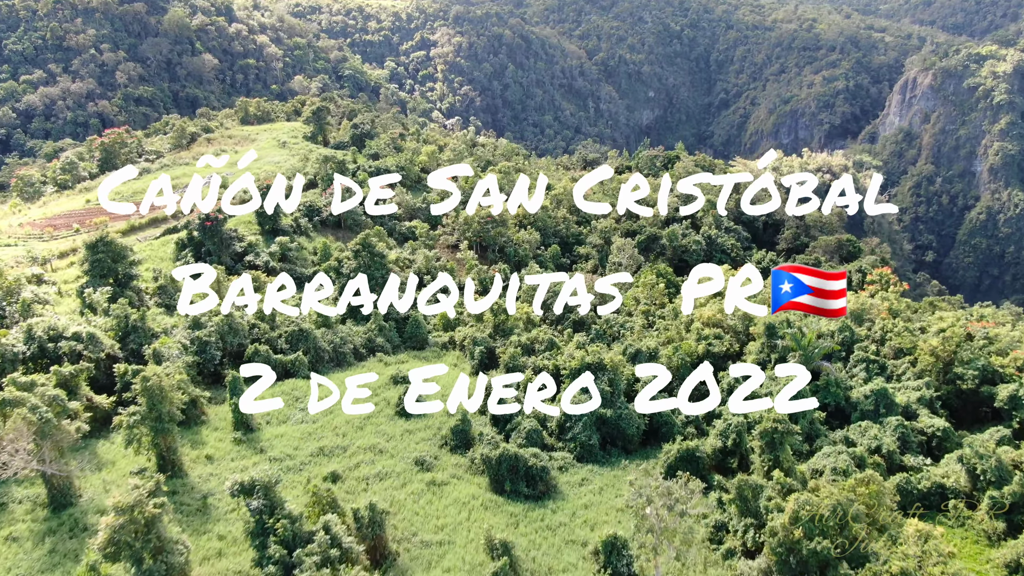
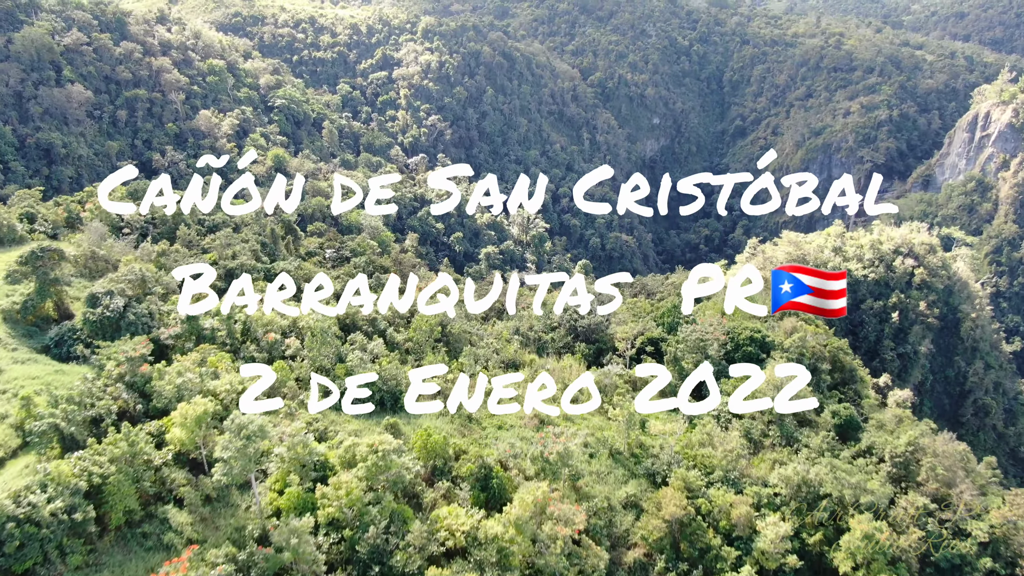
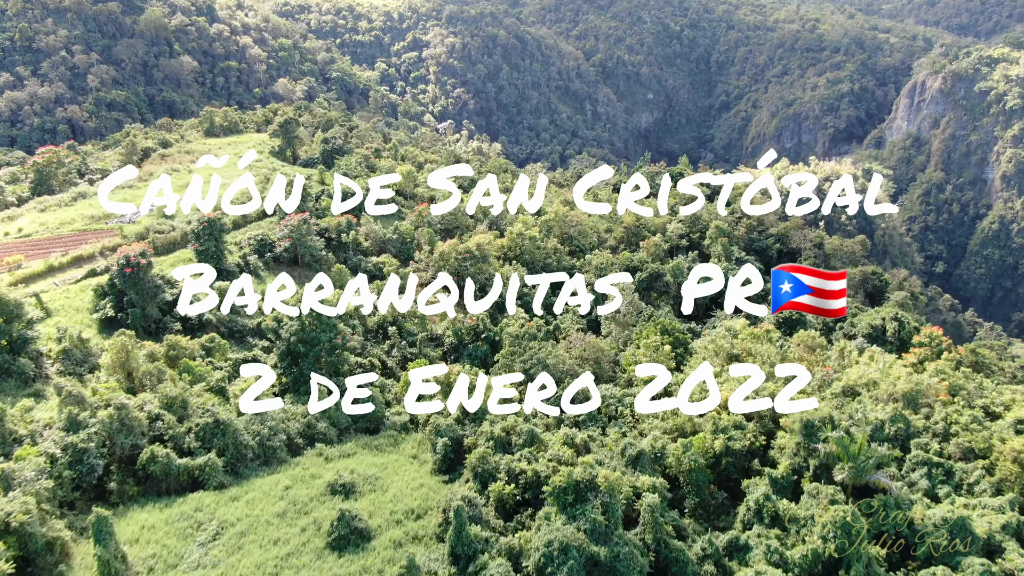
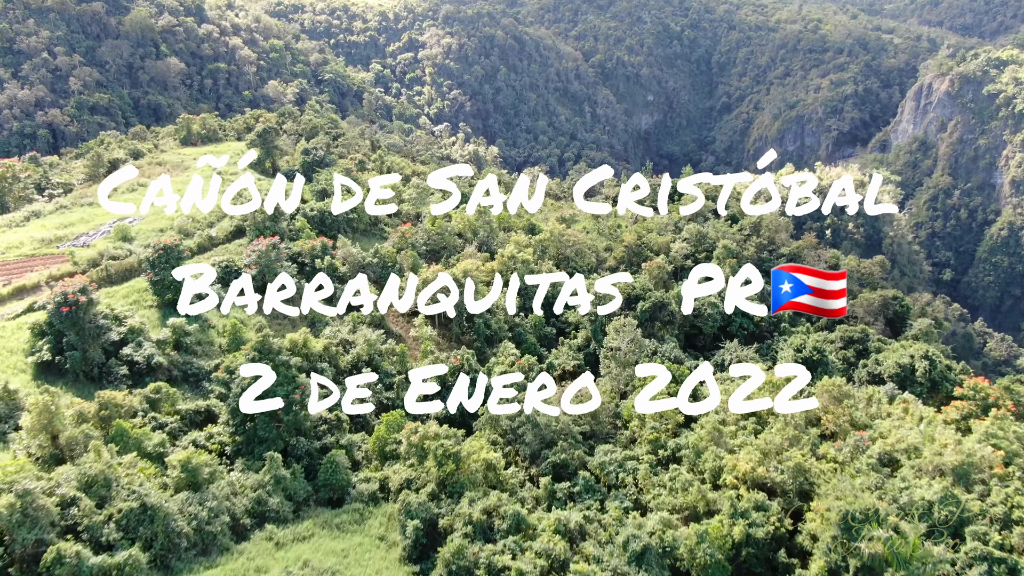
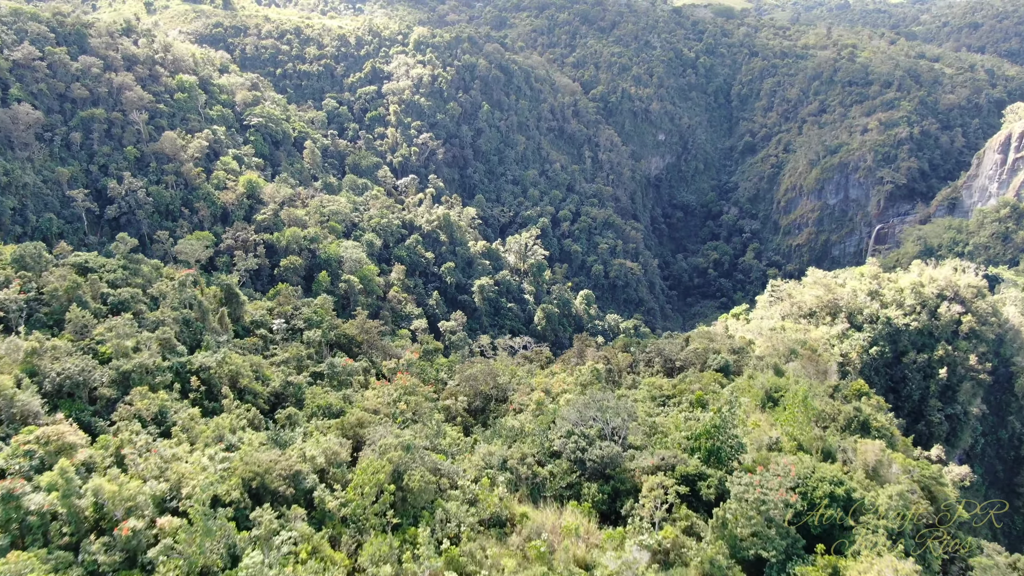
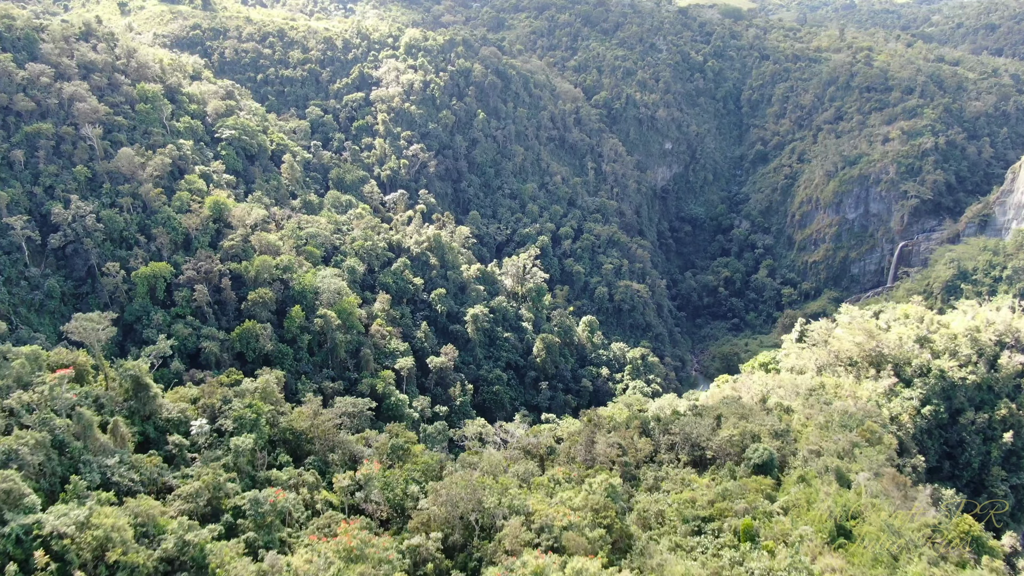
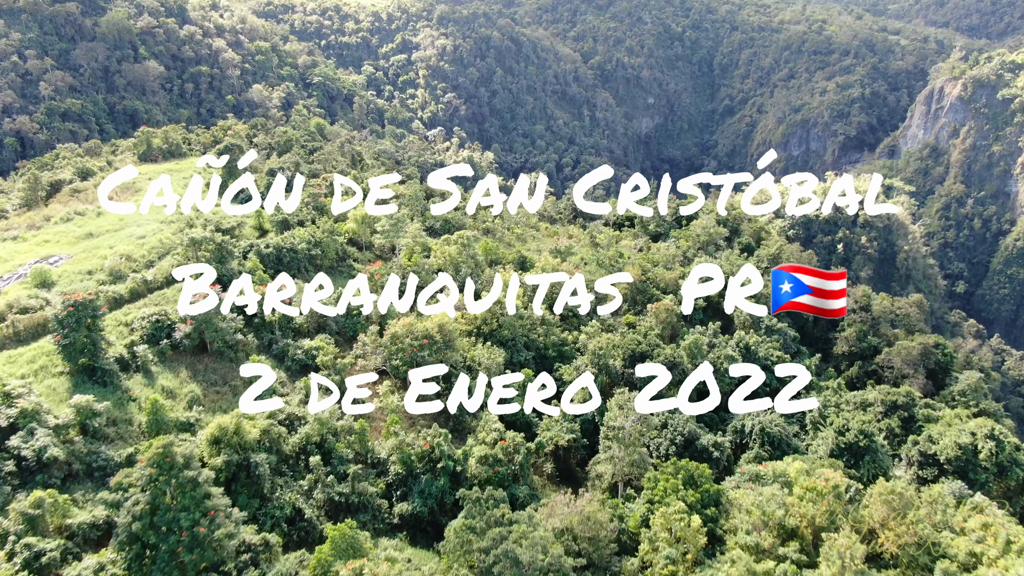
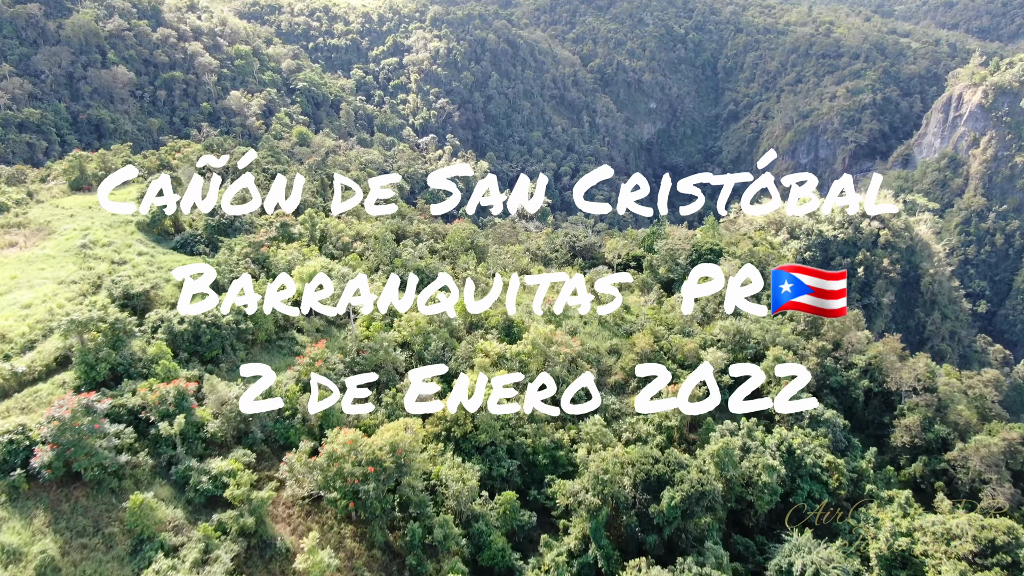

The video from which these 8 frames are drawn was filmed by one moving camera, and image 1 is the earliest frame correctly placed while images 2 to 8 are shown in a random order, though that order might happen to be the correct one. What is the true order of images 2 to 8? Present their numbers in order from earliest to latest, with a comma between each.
3, 4, 7, 8, 2, 5, 6
